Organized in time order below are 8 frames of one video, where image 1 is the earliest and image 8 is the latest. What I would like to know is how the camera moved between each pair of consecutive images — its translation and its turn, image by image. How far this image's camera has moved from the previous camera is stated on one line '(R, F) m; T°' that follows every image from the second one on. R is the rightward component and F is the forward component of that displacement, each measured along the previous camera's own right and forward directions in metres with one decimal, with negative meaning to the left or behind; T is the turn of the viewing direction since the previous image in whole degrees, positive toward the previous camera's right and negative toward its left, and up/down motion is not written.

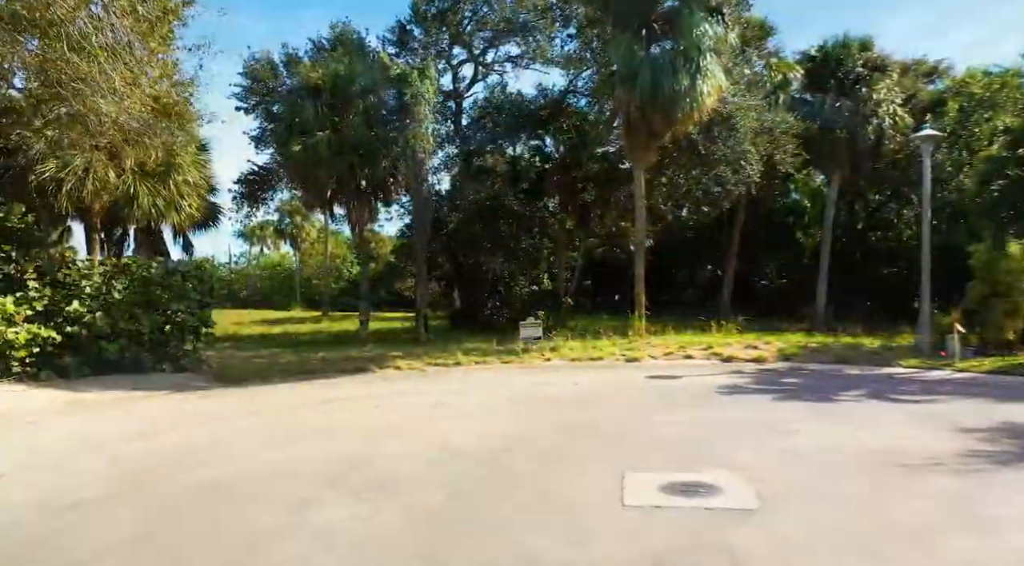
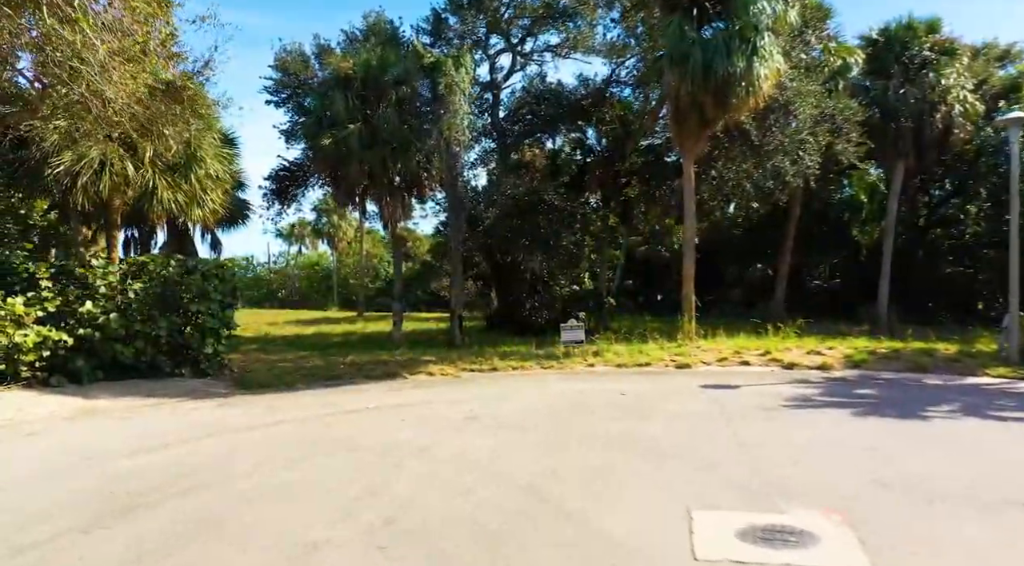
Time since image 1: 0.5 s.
(0.0, +1.0) m; -3°
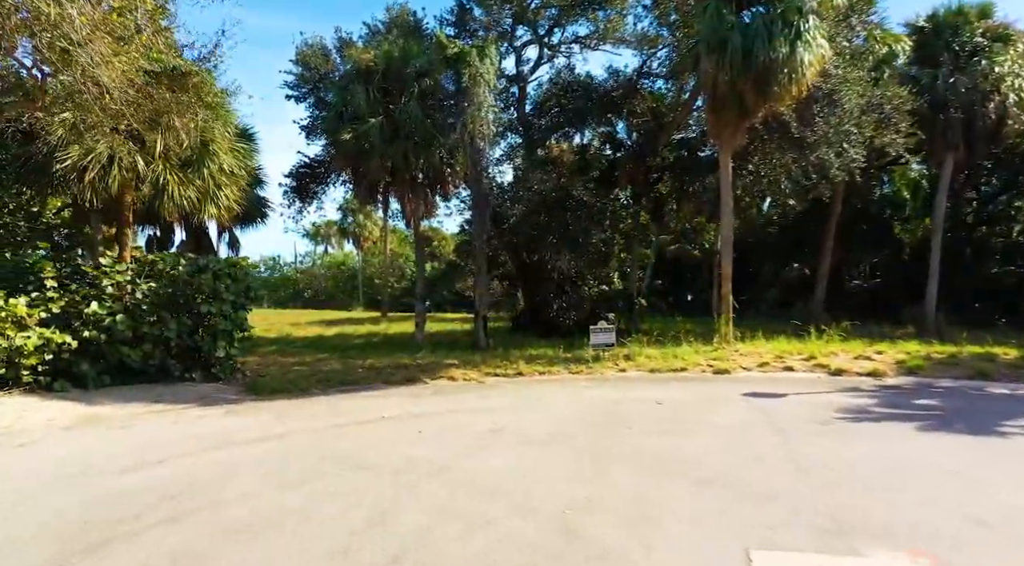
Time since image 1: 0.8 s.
(0.0, +0.7) m; -2°
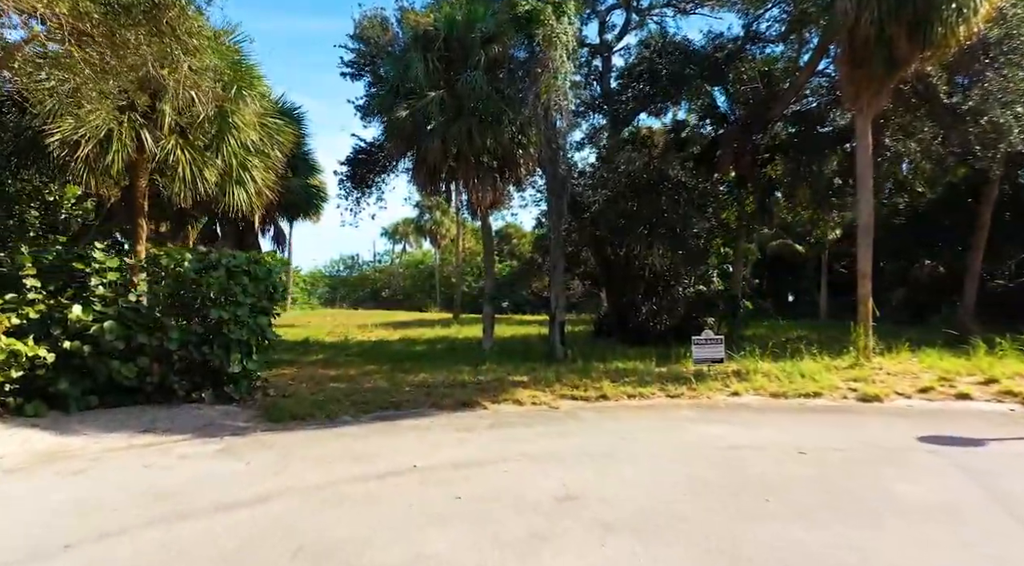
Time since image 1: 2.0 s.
(0.0, +2.4) m; -7°
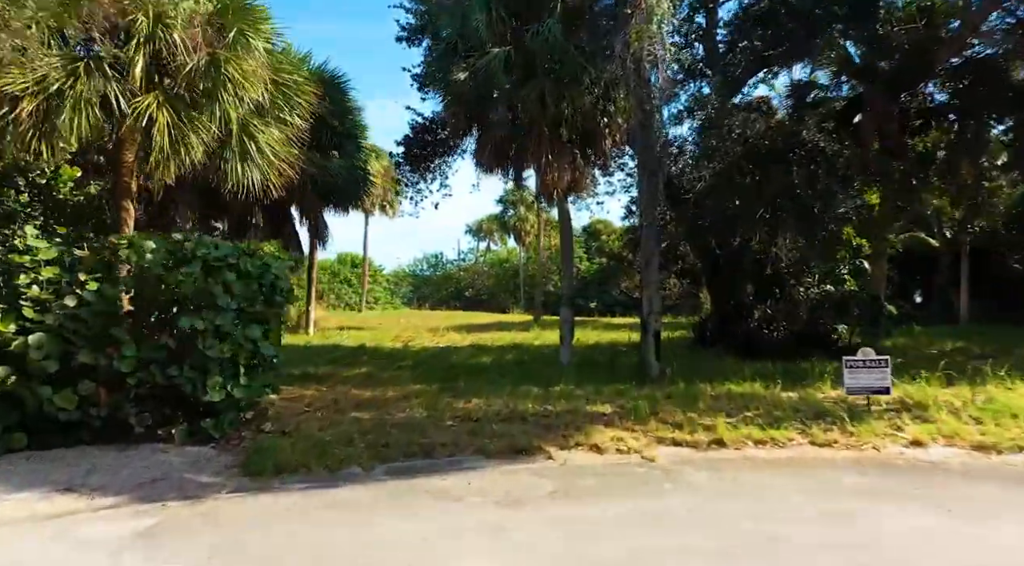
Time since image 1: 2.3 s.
(+0.1, +2.6) m; -8°
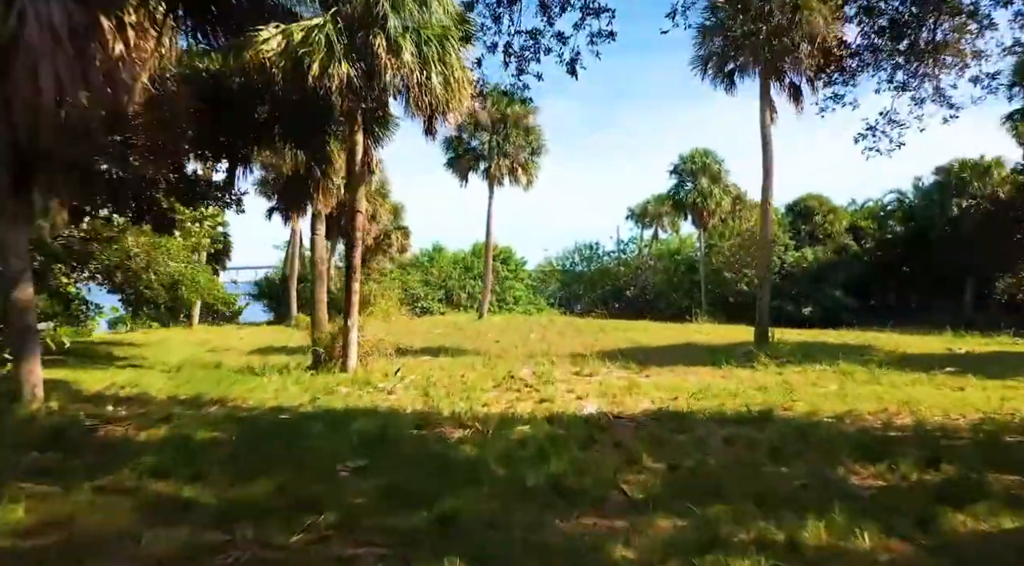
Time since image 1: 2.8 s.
(-0.9, +9.6) m; -13°
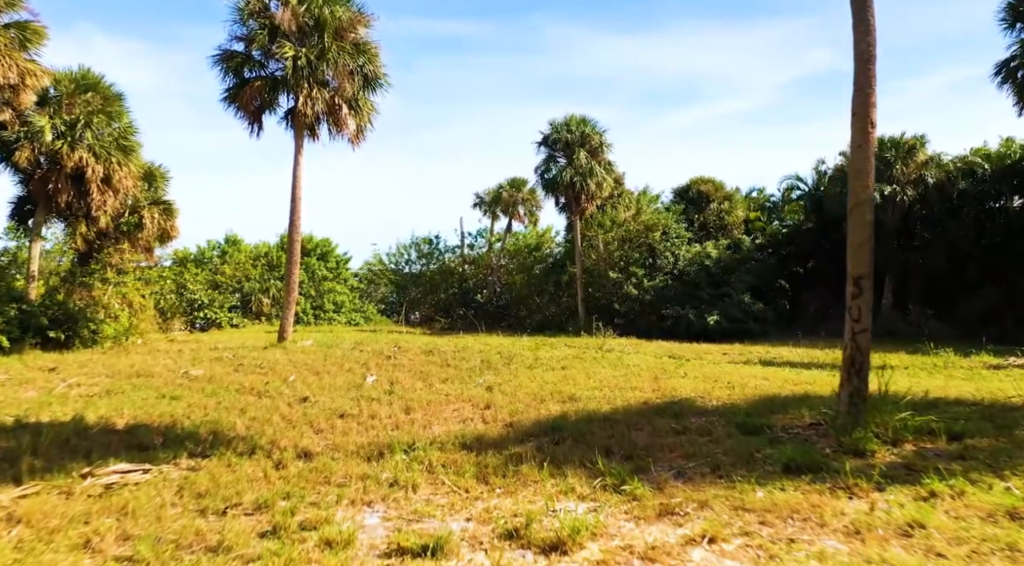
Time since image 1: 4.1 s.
(0.0, +7.7) m; +15°
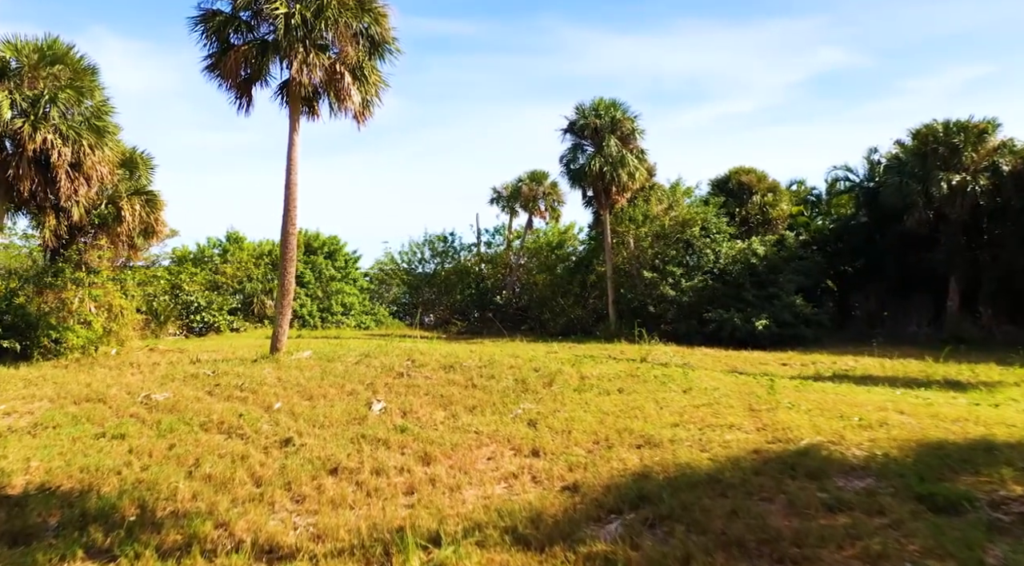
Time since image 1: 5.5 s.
(-0.4, +2.3) m; -1°
